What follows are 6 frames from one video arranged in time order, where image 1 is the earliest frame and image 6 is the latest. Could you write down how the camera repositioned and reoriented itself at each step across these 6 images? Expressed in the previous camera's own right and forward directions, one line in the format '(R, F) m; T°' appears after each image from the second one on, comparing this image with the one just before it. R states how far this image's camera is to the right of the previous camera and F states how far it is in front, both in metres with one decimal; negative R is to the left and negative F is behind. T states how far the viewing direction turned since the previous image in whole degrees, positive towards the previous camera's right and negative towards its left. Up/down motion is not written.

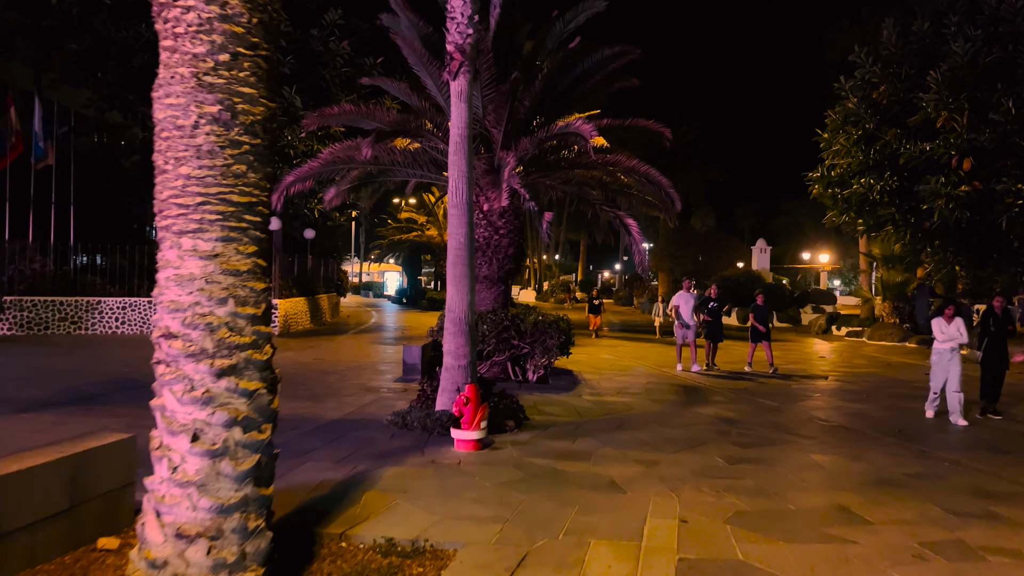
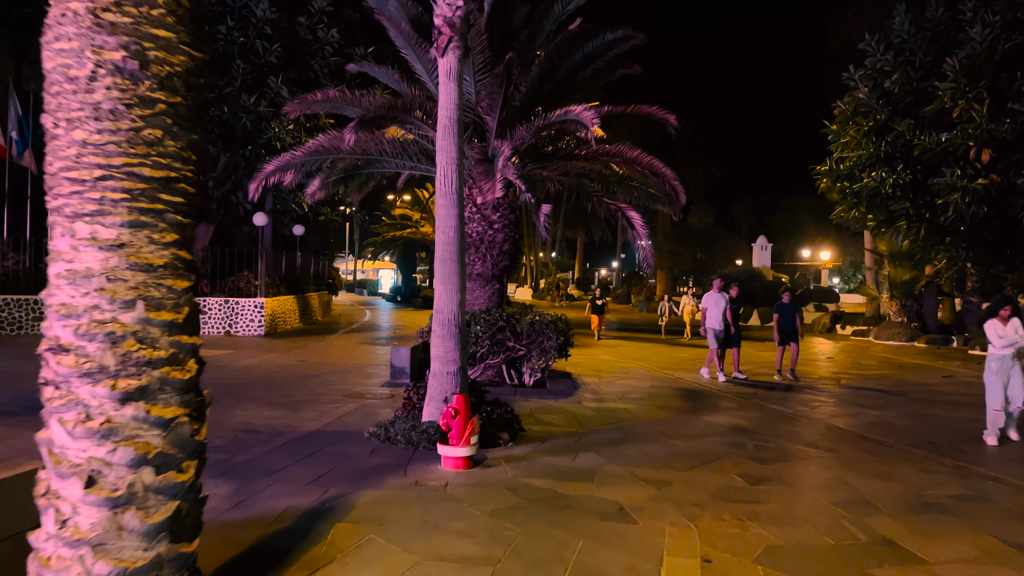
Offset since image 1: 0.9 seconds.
(0.0, +0.7) m; 0°
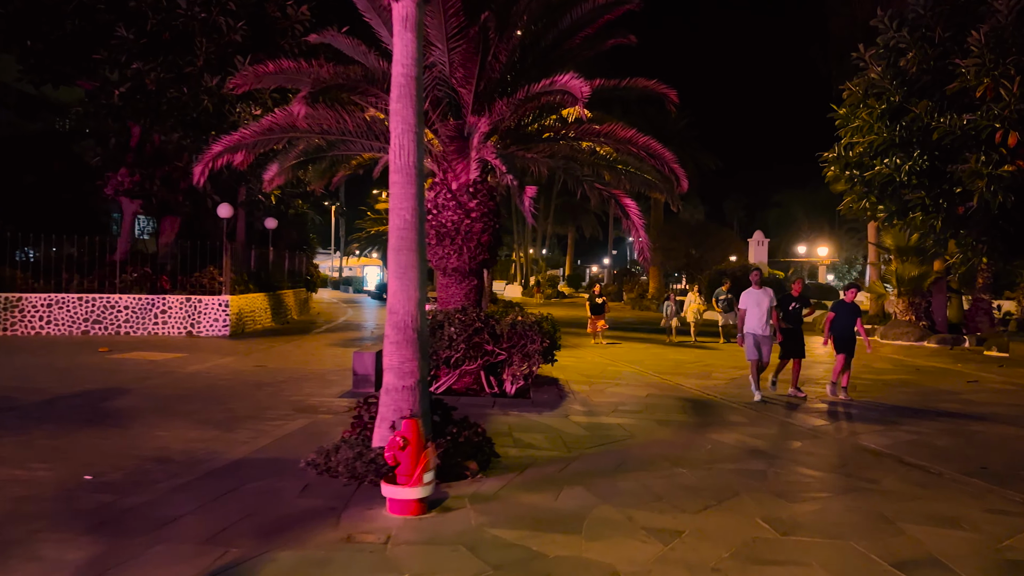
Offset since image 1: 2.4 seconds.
(+0.2, +1.3) m; +1°
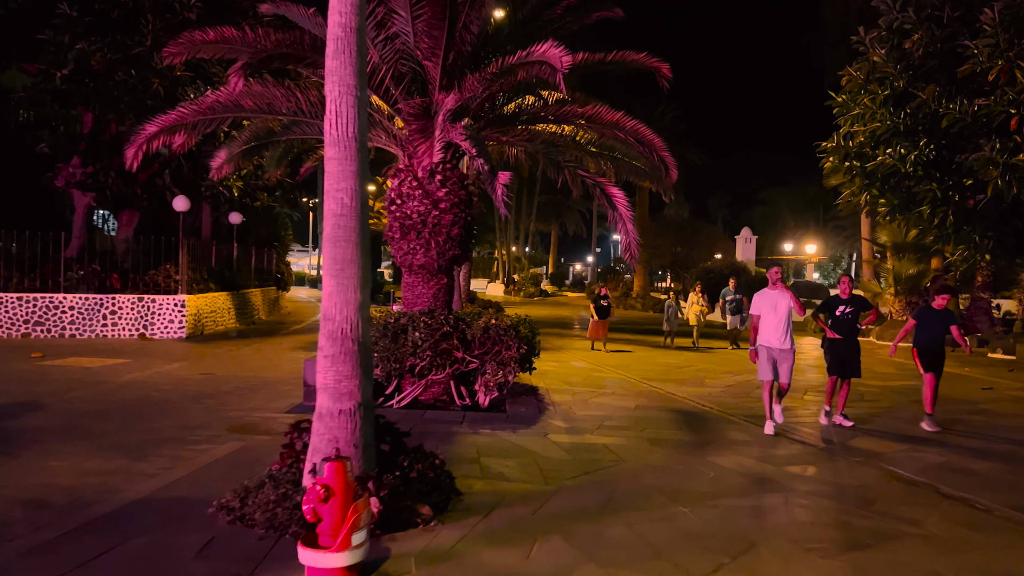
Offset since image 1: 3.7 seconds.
(+0.1, +1.1) m; +1°
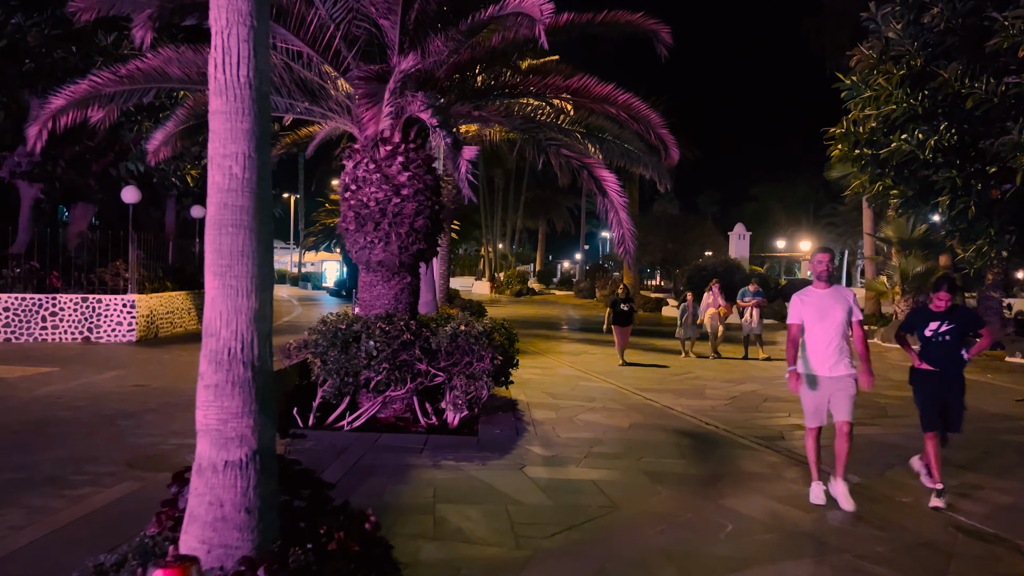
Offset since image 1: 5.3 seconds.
(+0.2, +1.3) m; +1°
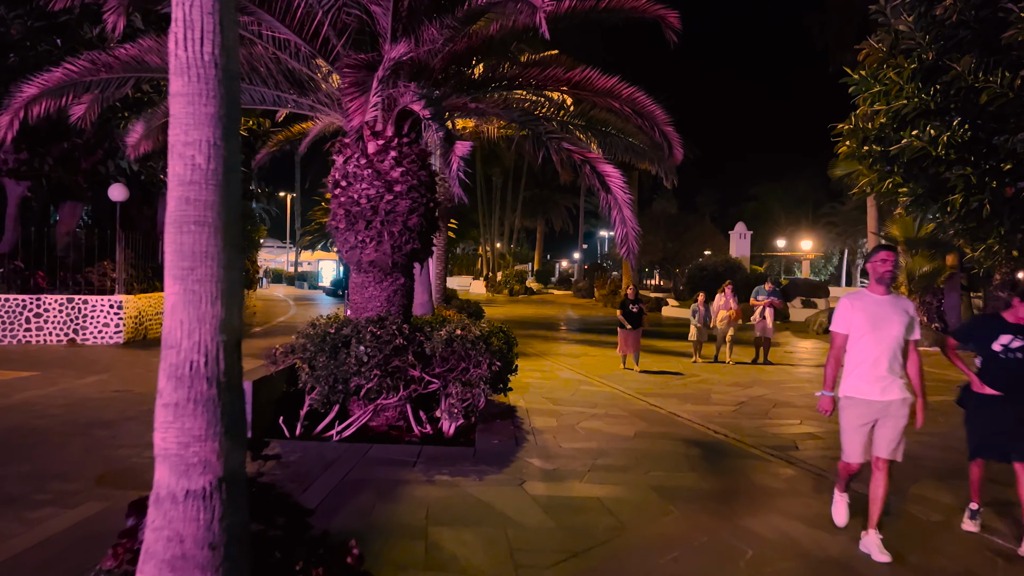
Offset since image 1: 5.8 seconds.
(0.0, +0.4) m; 0°
